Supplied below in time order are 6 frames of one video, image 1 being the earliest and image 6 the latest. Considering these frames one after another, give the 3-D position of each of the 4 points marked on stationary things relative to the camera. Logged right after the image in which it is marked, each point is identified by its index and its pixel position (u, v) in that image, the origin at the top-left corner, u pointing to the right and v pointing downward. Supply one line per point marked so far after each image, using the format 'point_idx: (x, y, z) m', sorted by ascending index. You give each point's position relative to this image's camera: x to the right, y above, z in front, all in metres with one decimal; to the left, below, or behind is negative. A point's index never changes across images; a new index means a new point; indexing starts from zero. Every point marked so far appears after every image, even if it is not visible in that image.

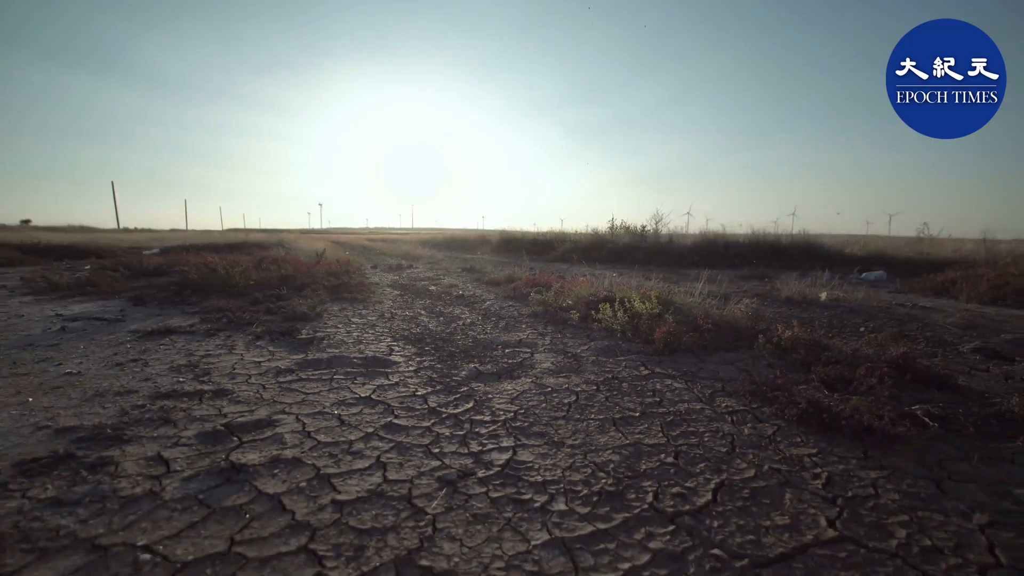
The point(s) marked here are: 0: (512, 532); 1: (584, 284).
0: (0.0, -1.0, +2.1) m
1: (+1.1, 0.0, +7.7) m
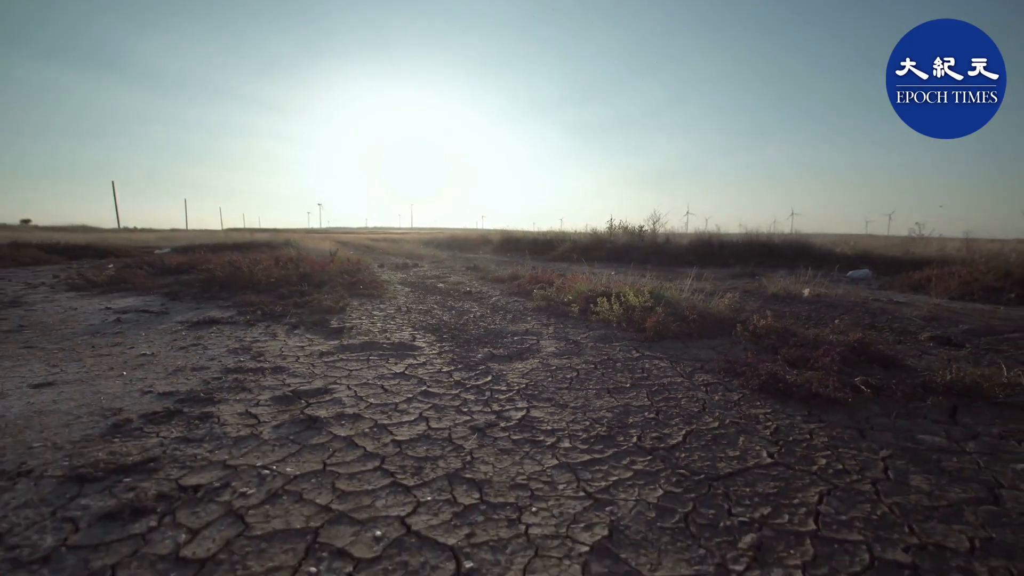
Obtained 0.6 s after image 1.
0: (+0.1, -1.0, +2.8) m
1: (+1.2, +0.1, +8.4) m
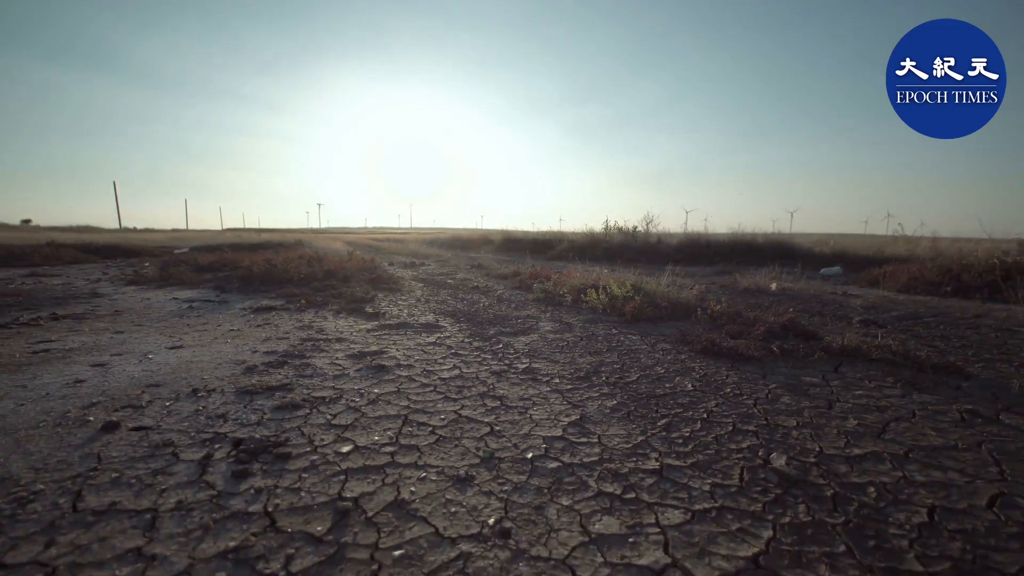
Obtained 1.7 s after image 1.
0: (+0.2, -0.8, +4.2) m
1: (+1.3, +0.2, +9.8) m
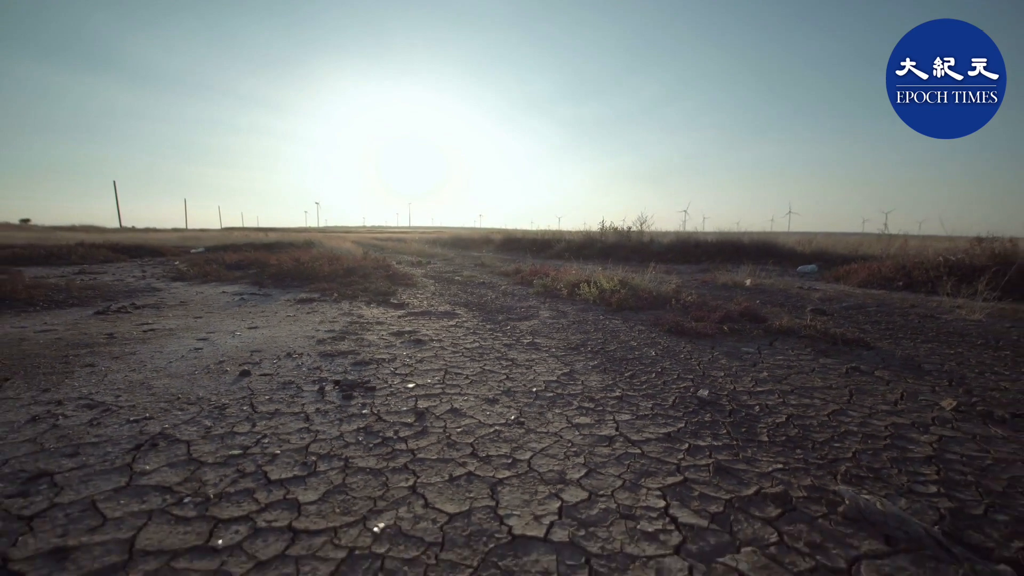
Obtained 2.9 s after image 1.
0: (+0.3, -0.7, +5.6) m
1: (+1.4, +0.3, +11.2) m
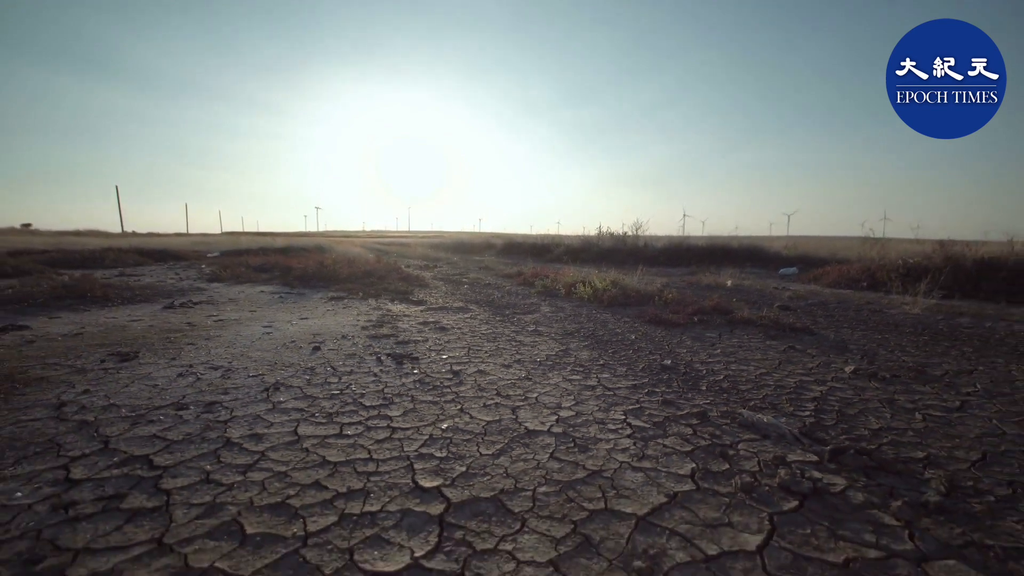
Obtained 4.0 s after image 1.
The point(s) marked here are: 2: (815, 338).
0: (+0.4, -0.7, +6.9) m
1: (+1.5, +0.3, +12.5) m
2: (+4.4, -0.7, +7.1) m
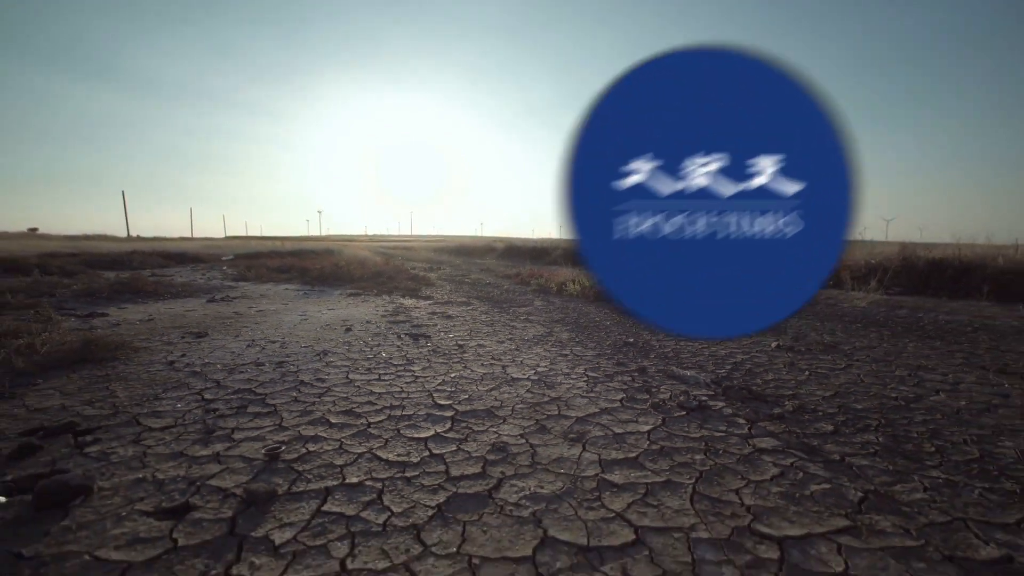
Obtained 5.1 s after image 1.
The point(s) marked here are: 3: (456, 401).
0: (+0.3, -0.6, +8.3) m
1: (+1.4, +0.4, +13.9) m
2: (+4.3, -0.6, +8.4) m
3: (-0.5, -1.0, +4.2) m
